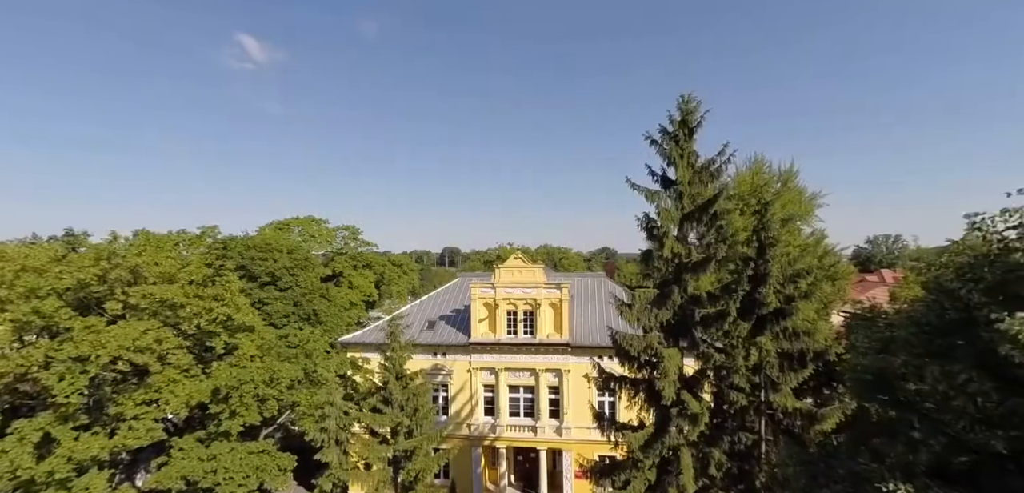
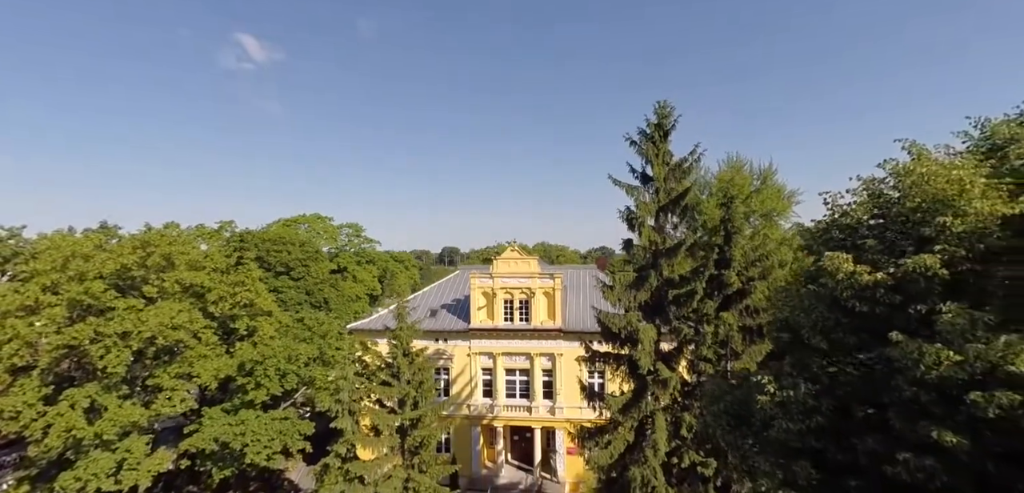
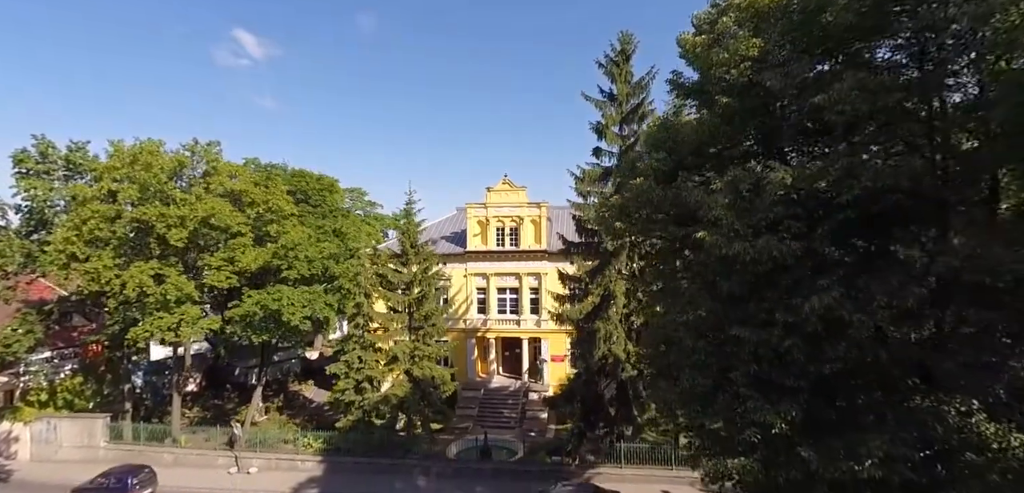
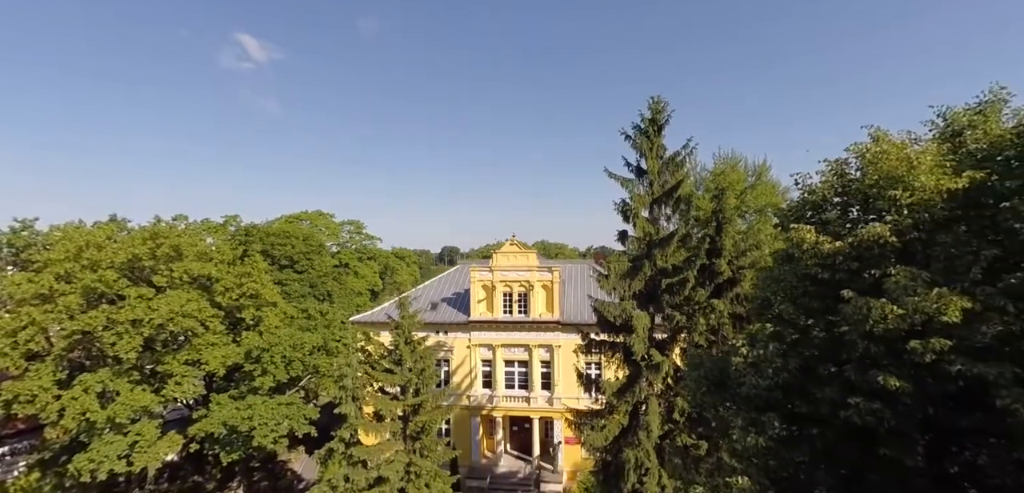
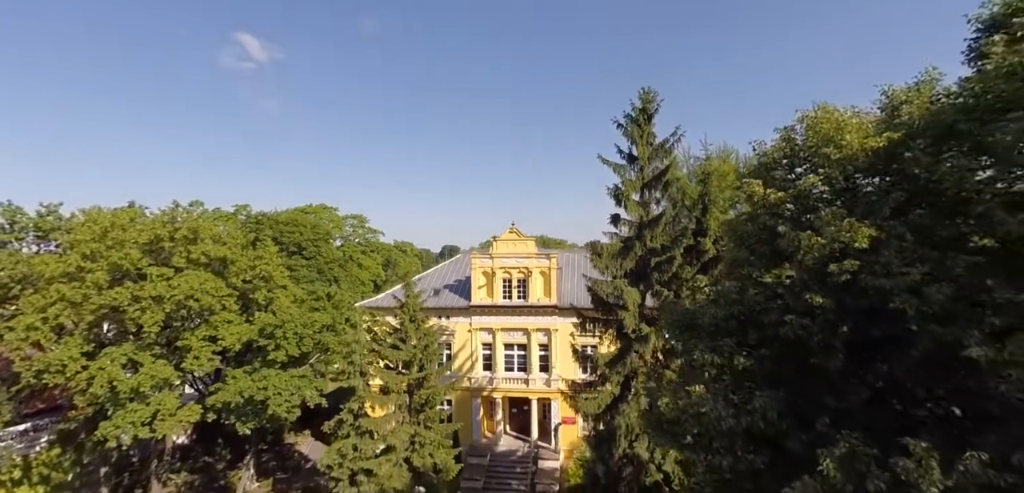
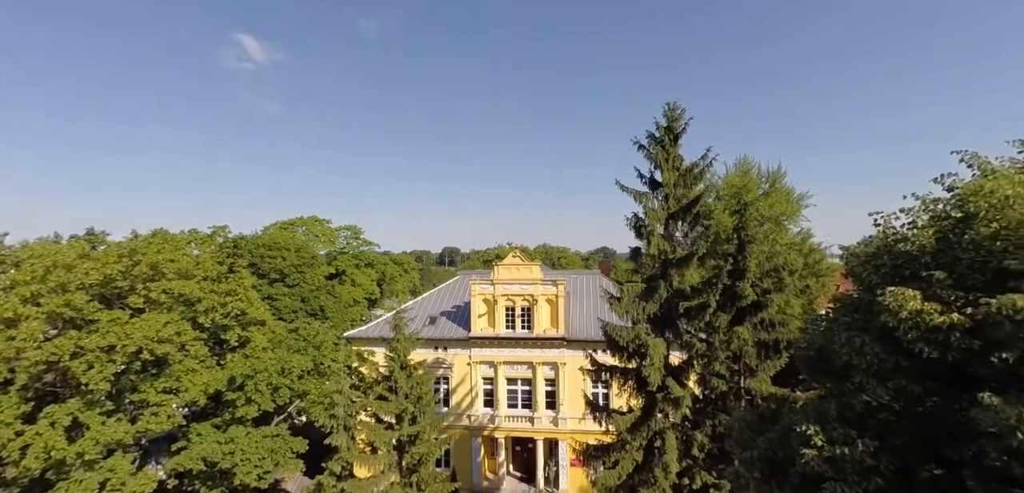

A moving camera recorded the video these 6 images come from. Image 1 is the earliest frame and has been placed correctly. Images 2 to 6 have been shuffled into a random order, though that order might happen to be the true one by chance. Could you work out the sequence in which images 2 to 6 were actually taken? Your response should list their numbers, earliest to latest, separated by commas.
6, 2, 4, 5, 3
